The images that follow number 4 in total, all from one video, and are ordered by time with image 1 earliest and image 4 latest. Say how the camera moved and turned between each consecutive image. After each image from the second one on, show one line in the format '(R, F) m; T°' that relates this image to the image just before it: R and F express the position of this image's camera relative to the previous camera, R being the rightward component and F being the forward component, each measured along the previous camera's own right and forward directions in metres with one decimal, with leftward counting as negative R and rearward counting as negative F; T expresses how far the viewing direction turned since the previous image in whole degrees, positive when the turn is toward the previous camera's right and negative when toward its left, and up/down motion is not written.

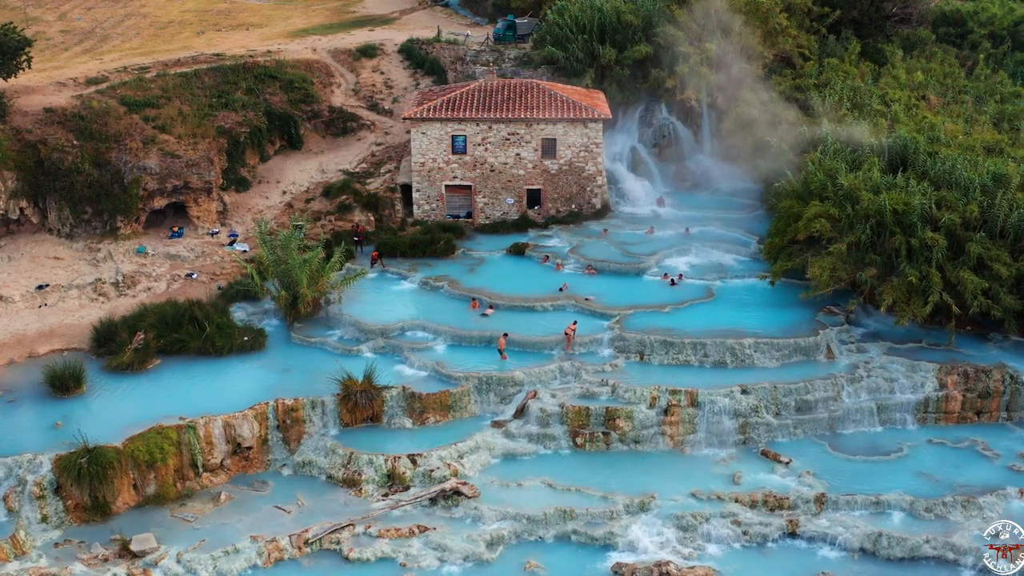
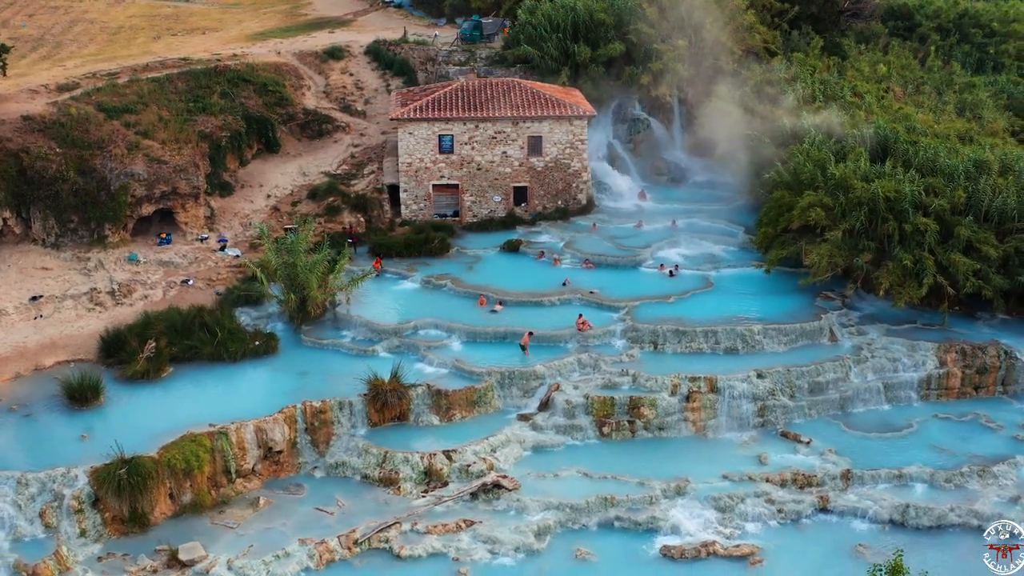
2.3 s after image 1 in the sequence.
(-2.5, -0.1) m; +4°
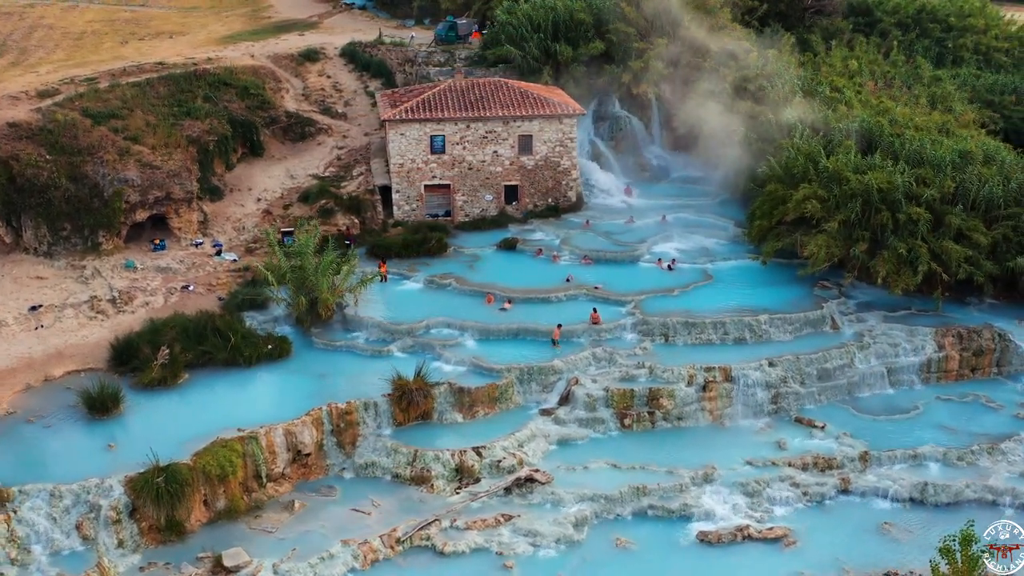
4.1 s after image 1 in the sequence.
(-2.0, -0.2) m; +3°
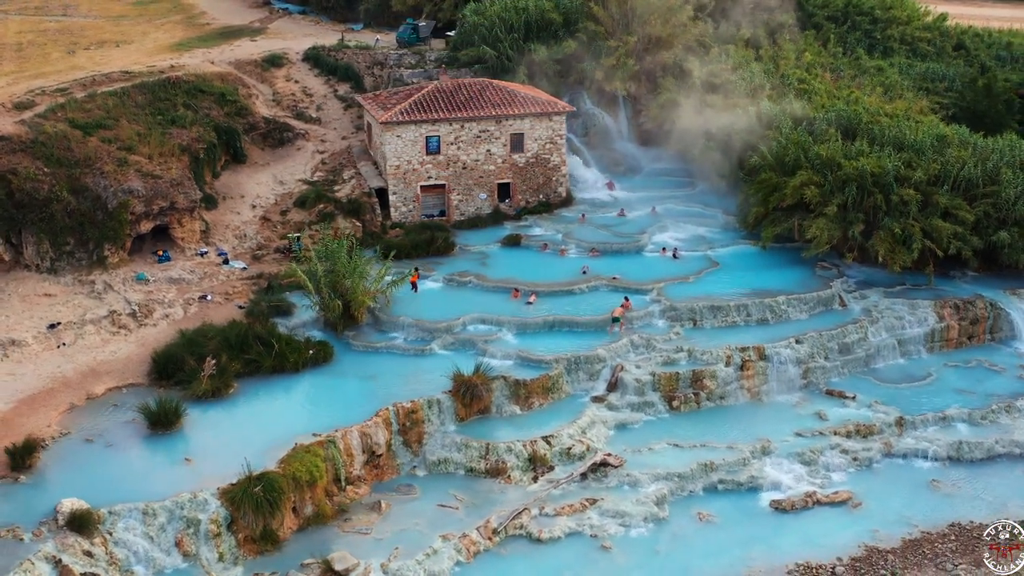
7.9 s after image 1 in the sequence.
(-4.1, -0.4) m; +6°
